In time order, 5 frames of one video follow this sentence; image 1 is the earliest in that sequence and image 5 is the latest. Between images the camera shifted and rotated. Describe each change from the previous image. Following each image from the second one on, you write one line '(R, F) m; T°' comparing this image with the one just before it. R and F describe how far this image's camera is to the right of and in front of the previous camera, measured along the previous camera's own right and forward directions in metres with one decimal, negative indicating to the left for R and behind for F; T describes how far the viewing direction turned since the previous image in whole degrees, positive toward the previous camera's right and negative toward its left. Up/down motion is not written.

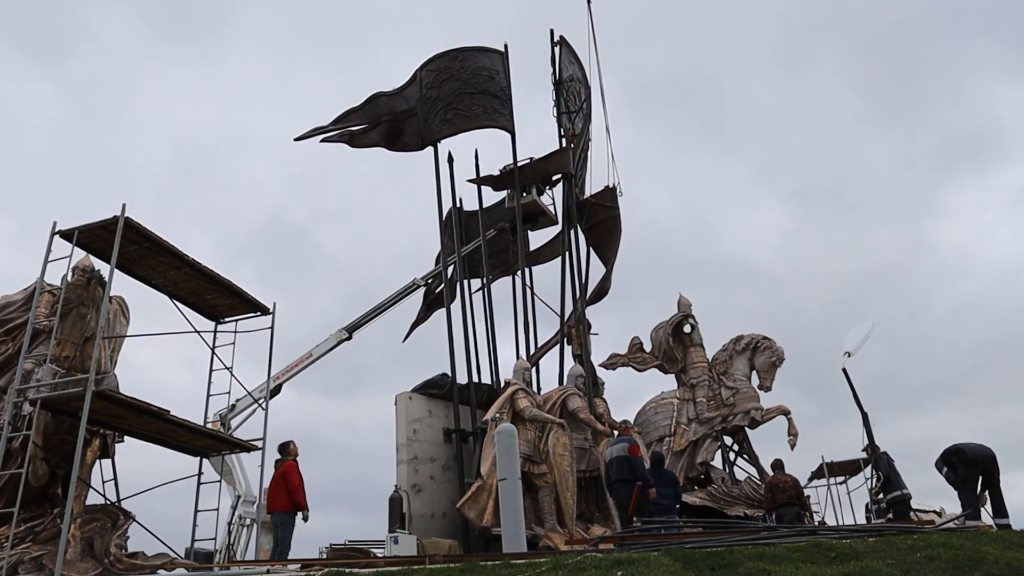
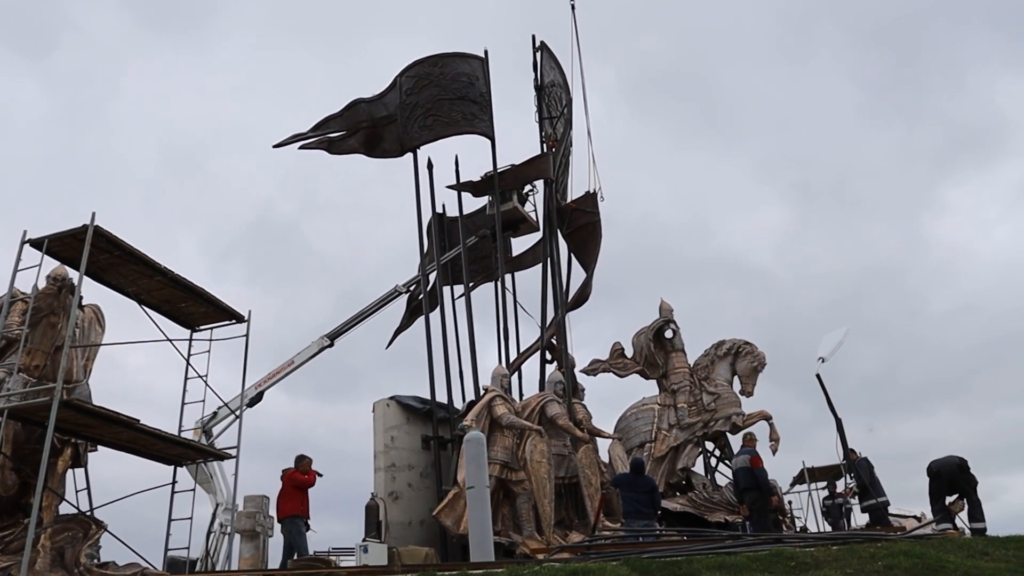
(+0.3, 0.0) m; +1°
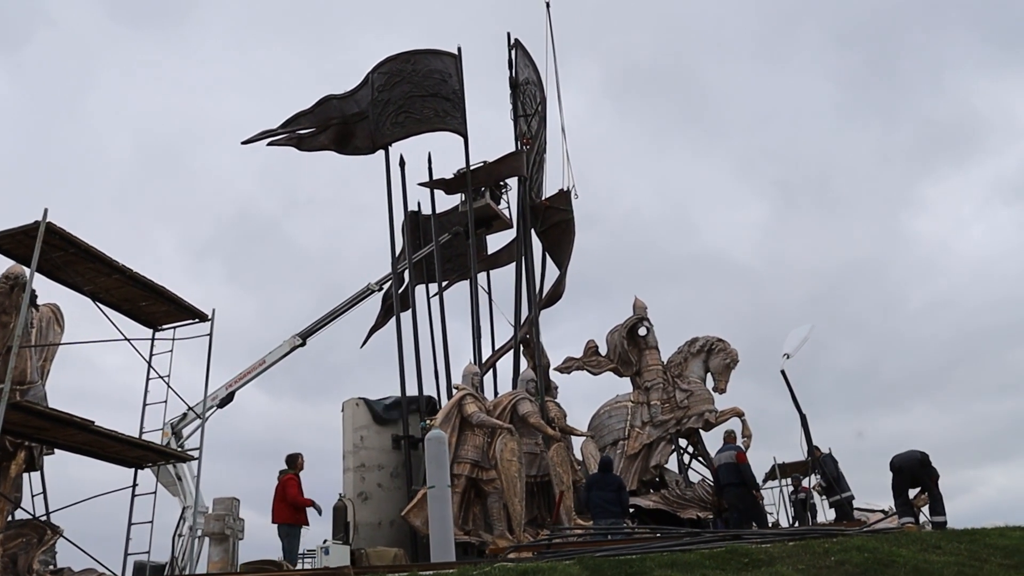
(+0.2, +0.1) m; +1°
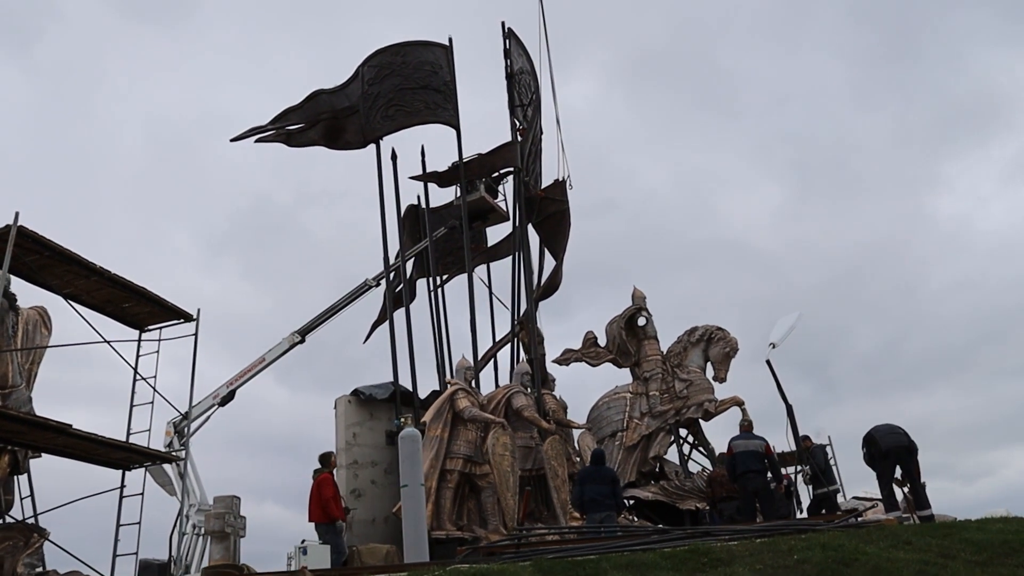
(+0.5, +0.1) m; -1°
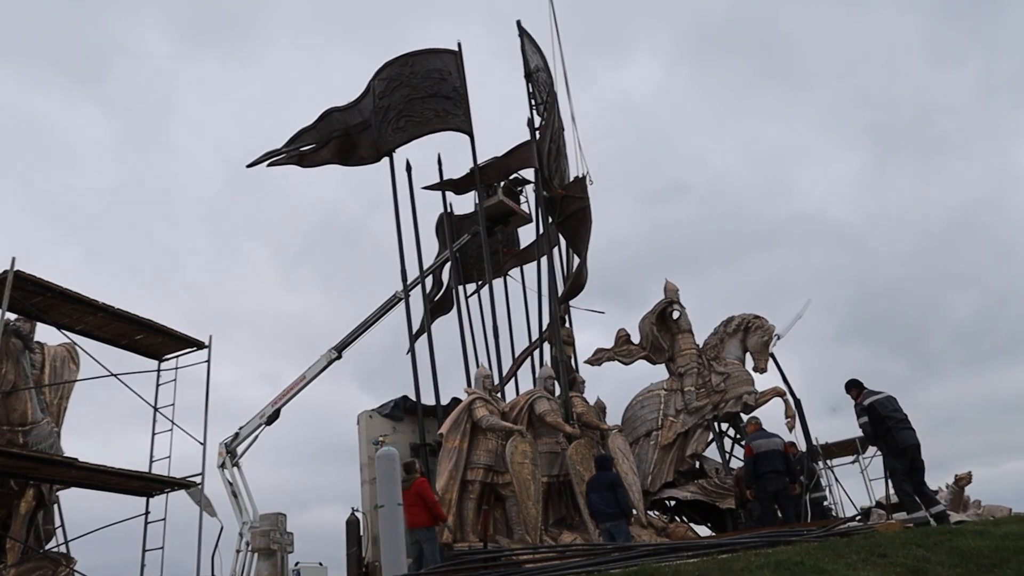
(+1.1, +0.3) m; -6°
